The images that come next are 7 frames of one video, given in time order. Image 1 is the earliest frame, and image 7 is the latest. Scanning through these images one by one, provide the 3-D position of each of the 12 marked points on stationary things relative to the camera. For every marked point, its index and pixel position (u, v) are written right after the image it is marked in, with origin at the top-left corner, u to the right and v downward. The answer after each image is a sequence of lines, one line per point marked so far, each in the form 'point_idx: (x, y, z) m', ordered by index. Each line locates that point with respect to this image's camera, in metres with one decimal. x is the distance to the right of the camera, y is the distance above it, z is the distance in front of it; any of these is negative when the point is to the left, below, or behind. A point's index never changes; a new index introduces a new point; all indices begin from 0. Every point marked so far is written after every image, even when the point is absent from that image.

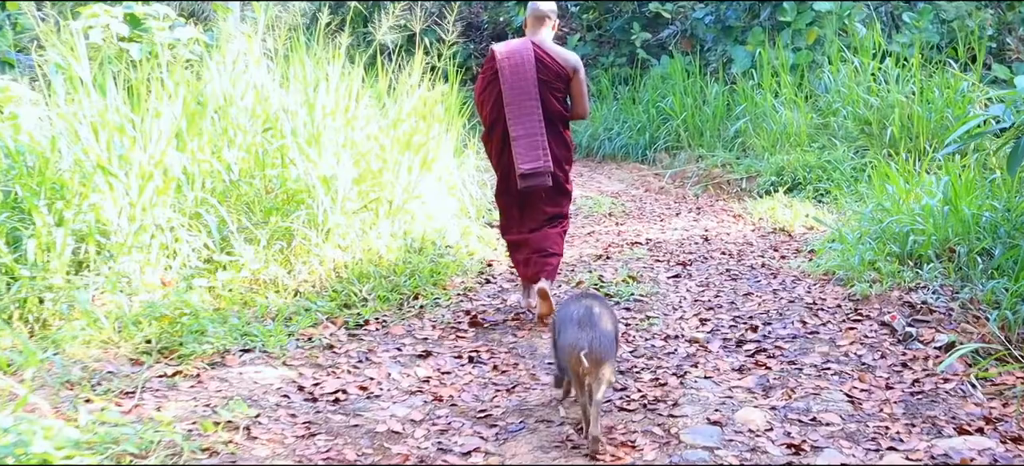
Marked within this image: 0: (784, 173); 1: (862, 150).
0: (+1.8, +0.4, +8.1) m
1: (+2.4, +0.6, +8.3) m
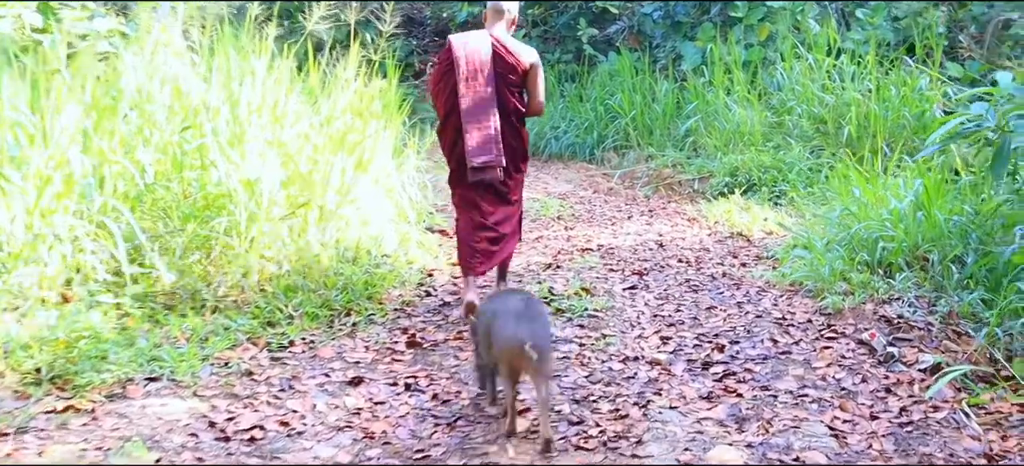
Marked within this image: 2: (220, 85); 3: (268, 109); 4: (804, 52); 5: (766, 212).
0: (+1.4, +0.4, +7.8) m
1: (+2.0, +0.5, +8.1) m
2: (-1.1, +0.5, +4.5) m
3: (-0.9, +0.5, +4.6) m
4: (+2.1, +1.3, +8.8) m
5: (+1.3, +0.1, +6.3) m
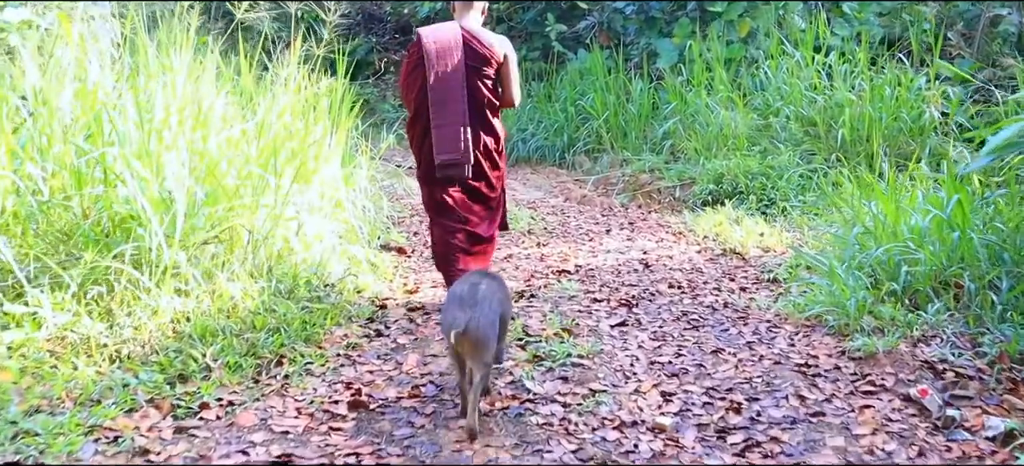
0: (+1.2, +0.3, +7.2) m
1: (+1.8, +0.5, +7.4) m
2: (-1.2, +0.5, +3.8) m
3: (-1.0, +0.4, +3.9) m
4: (+1.8, +1.2, +8.1) m
5: (+1.2, 0.0, +5.7) m
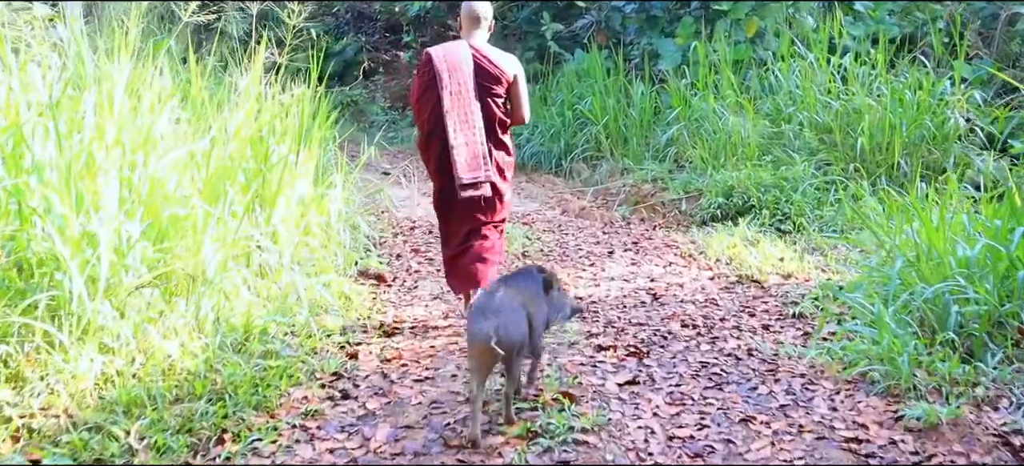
0: (+1.2, +0.2, +6.7) m
1: (+1.7, +0.4, +6.9) m
2: (-1.2, +0.4, +3.3) m
3: (-1.0, +0.3, +3.3) m
4: (+1.8, +1.1, +7.6) m
5: (+1.1, -0.1, +5.2) m
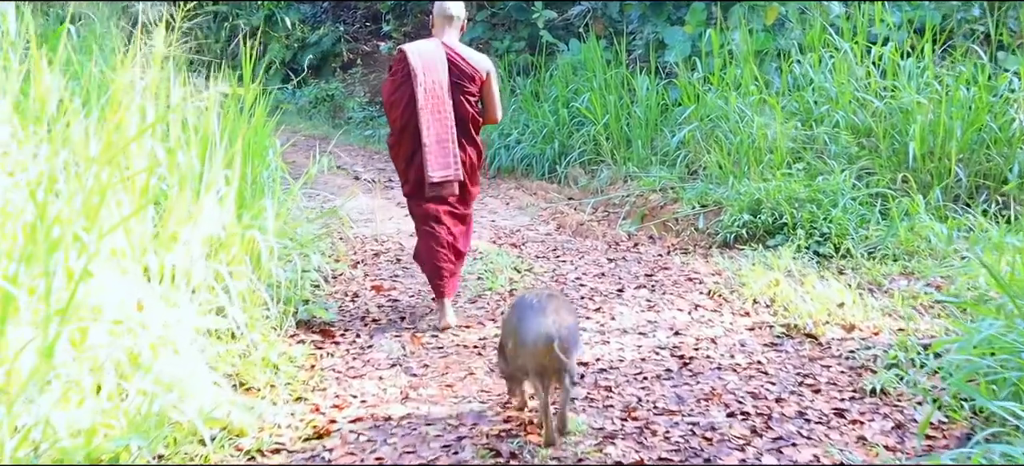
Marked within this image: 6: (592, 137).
0: (+1.1, +0.1, +5.6) m
1: (+1.7, +0.3, +5.9) m
2: (-1.2, +0.2, +2.2) m
3: (-1.1, +0.1, +2.3) m
4: (+1.7, +1.0, +6.5) m
5: (+1.1, -0.2, +4.1) m
6: (+0.5, +0.5, +7.1) m
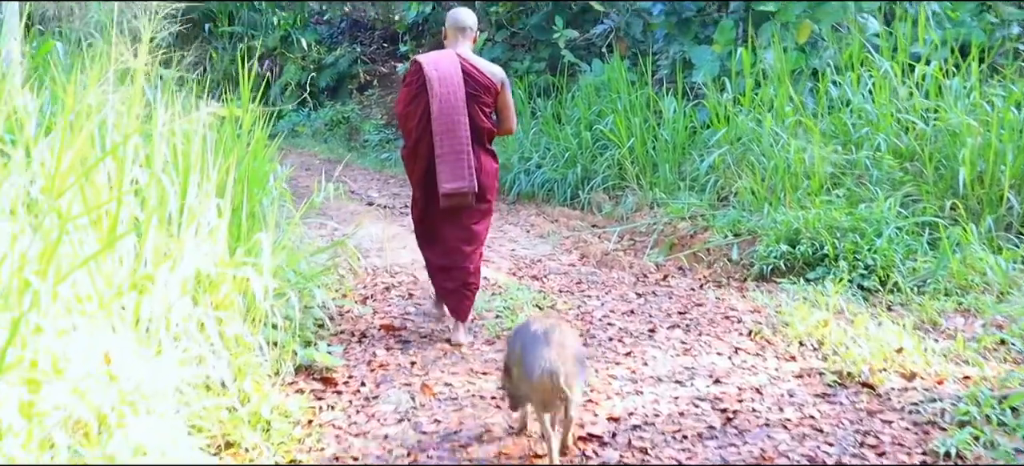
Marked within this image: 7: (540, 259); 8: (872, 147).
0: (+1.2, 0.0, +5.2) m
1: (+1.8, +0.1, +5.5) m
2: (-1.2, +0.2, +1.9) m
3: (-1.0, +0.1, +1.9) m
4: (+1.8, +0.9, +6.2) m
5: (+1.1, -0.3, +3.7) m
6: (+0.6, +0.4, +6.8) m
7: (+0.1, -0.1, +5.7) m
8: (+1.7, +0.4, +5.8) m
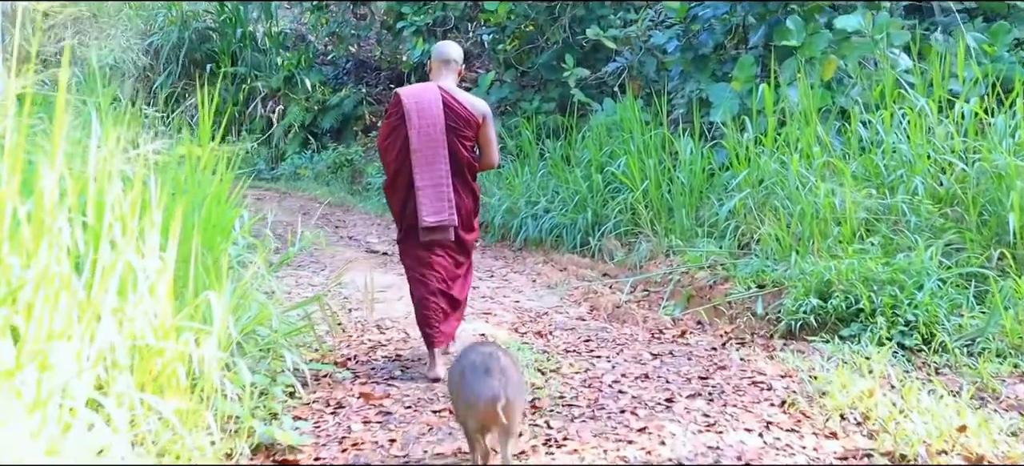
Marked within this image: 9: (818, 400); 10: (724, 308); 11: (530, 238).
0: (+1.2, -0.2, +4.7) m
1: (+1.8, -0.1, +5.0) m
2: (-1.2, +0.1, +1.4) m
3: (-1.1, 0.0, +1.4) m
4: (+1.8, +0.6, +5.7) m
5: (+1.1, -0.4, +3.2) m
6: (+0.6, +0.1, +6.3) m
7: (+0.1, -0.3, +5.2) m
8: (+1.7, +0.2, +5.3) m
9: (+0.8, -0.5, +3.4) m
10: (+0.9, -0.3, +5.1) m
11: (+0.1, 0.0, +6.7) m
